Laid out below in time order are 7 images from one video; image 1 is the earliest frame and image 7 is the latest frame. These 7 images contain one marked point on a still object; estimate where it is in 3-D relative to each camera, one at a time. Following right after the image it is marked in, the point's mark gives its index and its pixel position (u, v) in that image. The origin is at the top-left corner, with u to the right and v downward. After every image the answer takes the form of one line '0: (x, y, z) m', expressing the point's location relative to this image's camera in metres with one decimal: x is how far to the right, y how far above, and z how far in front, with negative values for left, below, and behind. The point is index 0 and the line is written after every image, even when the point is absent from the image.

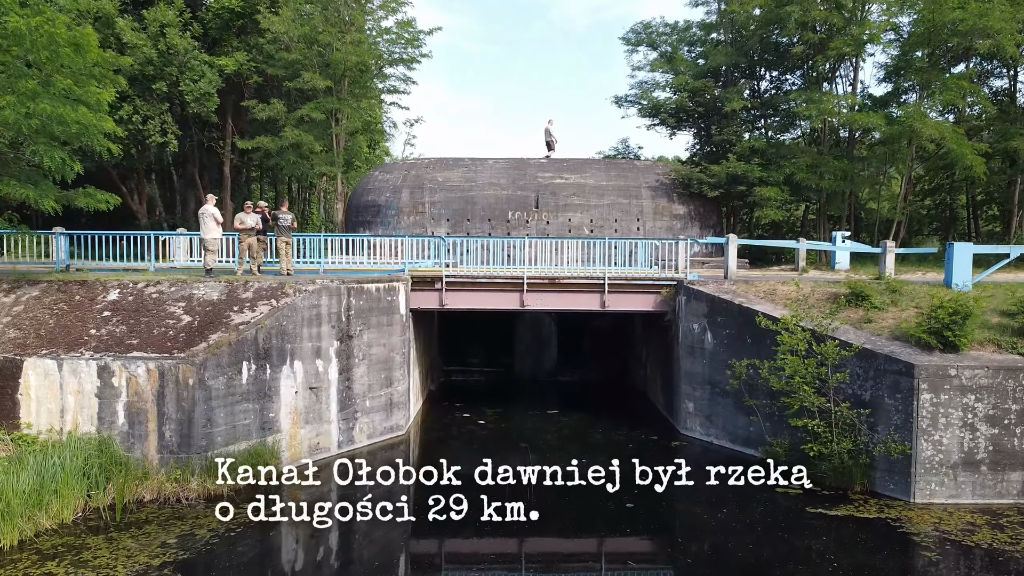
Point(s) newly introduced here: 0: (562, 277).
0: (+0.8, +0.2, +16.0) m
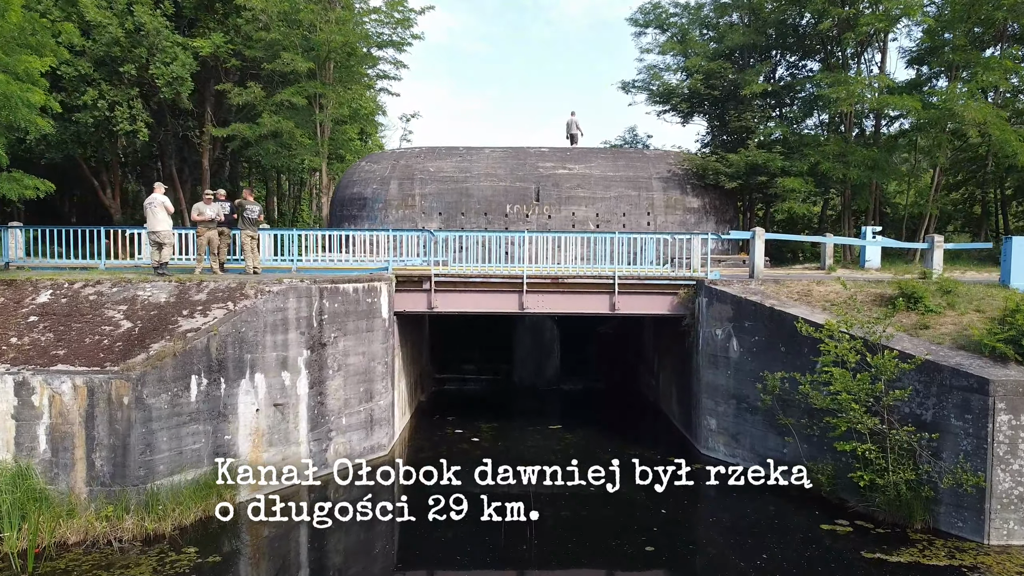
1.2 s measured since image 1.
0: (+0.8, +0.1, +14.2) m
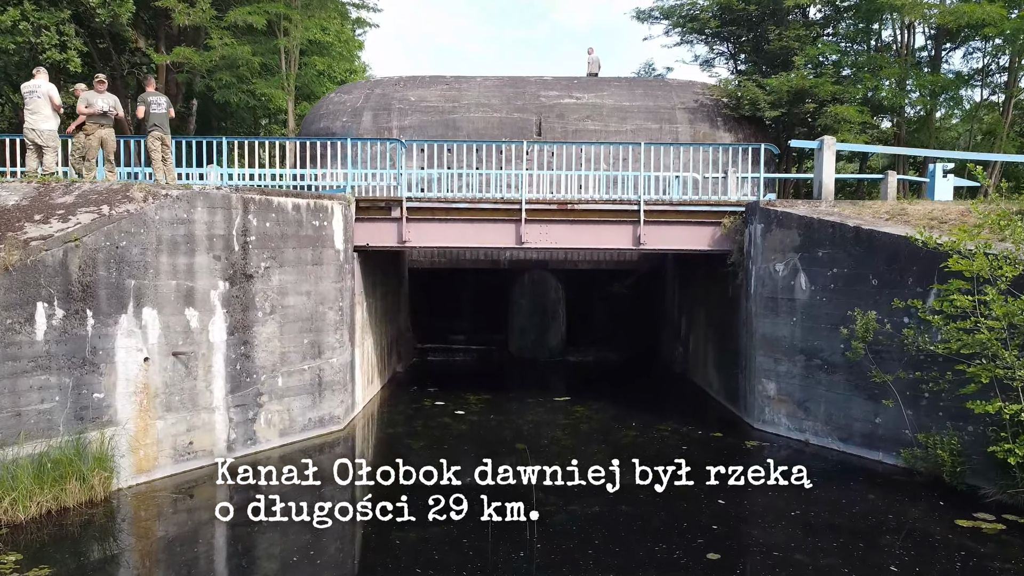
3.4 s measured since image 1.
0: (+0.8, +1.0, +10.9) m
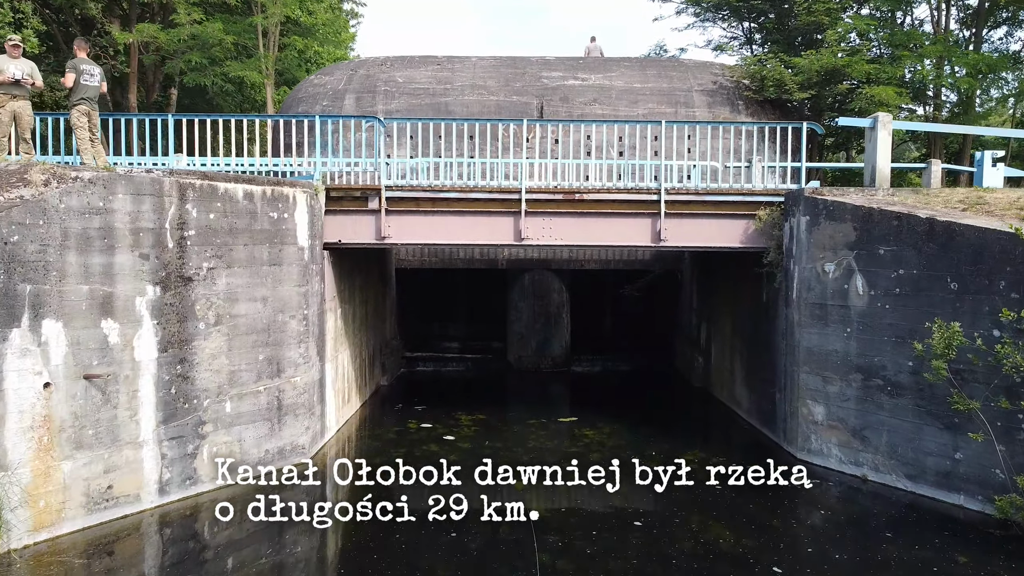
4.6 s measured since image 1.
0: (+0.7, +1.0, +9.2) m
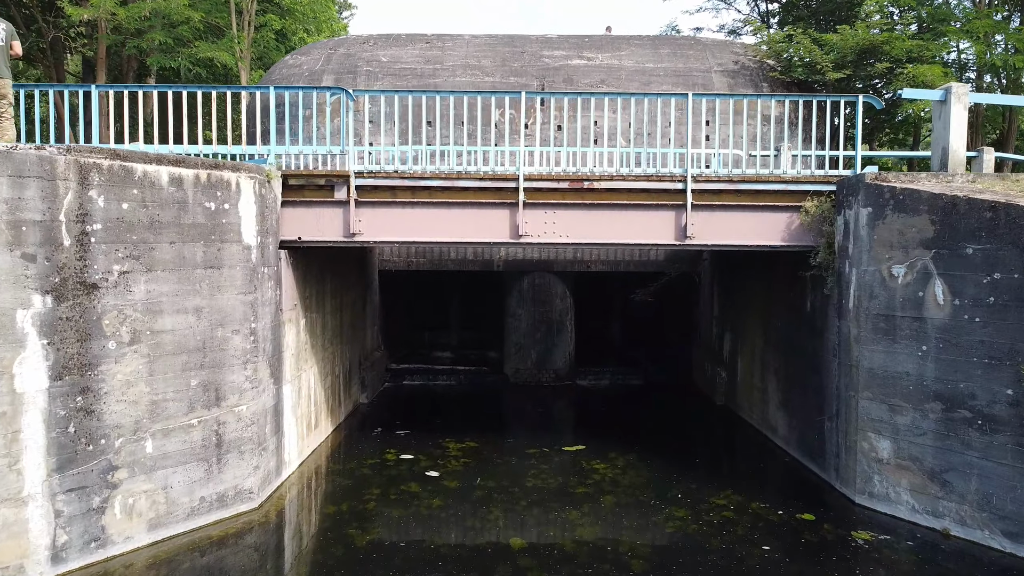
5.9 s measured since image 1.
0: (+0.7, +0.9, +7.6) m
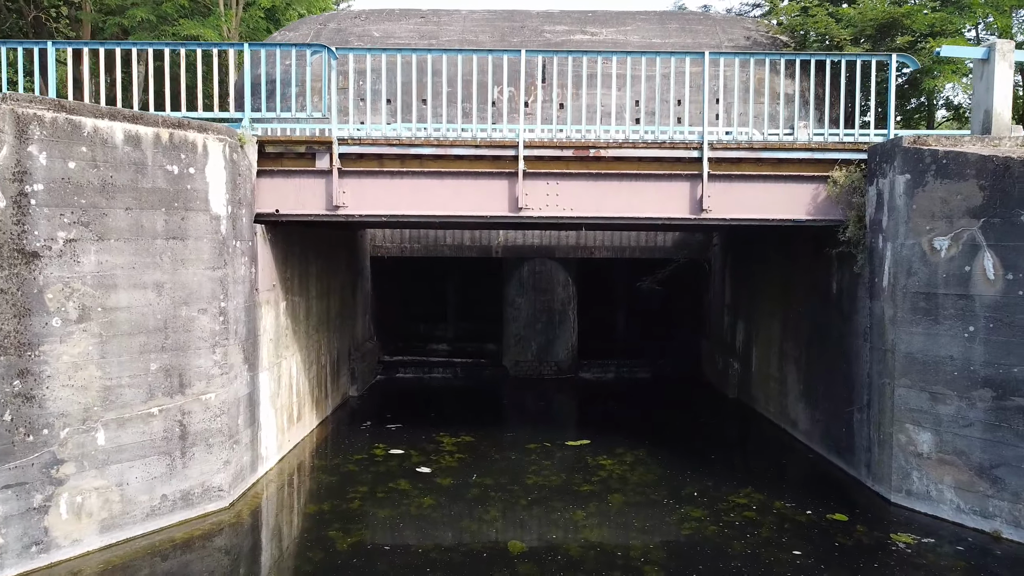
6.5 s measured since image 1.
0: (+0.7, +1.1, +6.9) m
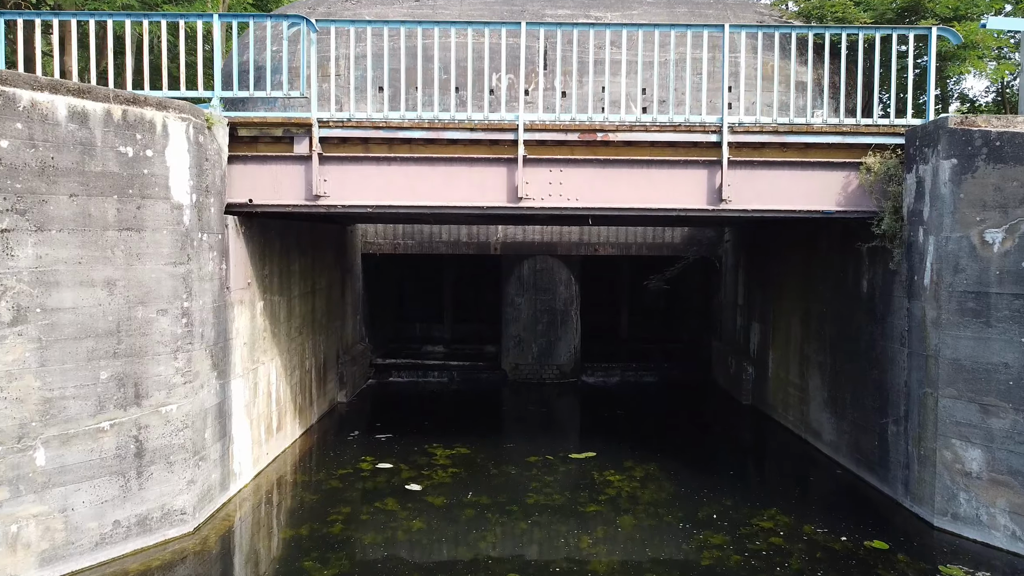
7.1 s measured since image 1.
0: (+0.7, +1.1, +6.2) m
